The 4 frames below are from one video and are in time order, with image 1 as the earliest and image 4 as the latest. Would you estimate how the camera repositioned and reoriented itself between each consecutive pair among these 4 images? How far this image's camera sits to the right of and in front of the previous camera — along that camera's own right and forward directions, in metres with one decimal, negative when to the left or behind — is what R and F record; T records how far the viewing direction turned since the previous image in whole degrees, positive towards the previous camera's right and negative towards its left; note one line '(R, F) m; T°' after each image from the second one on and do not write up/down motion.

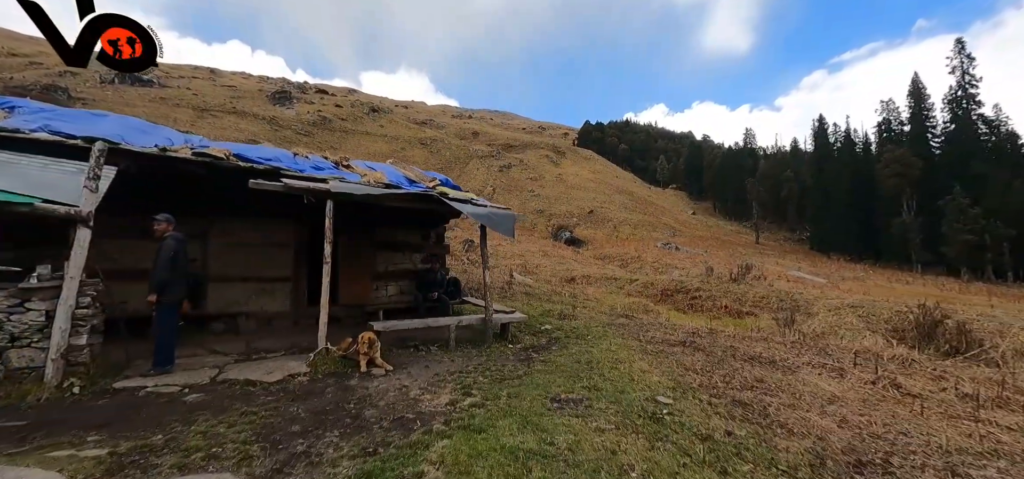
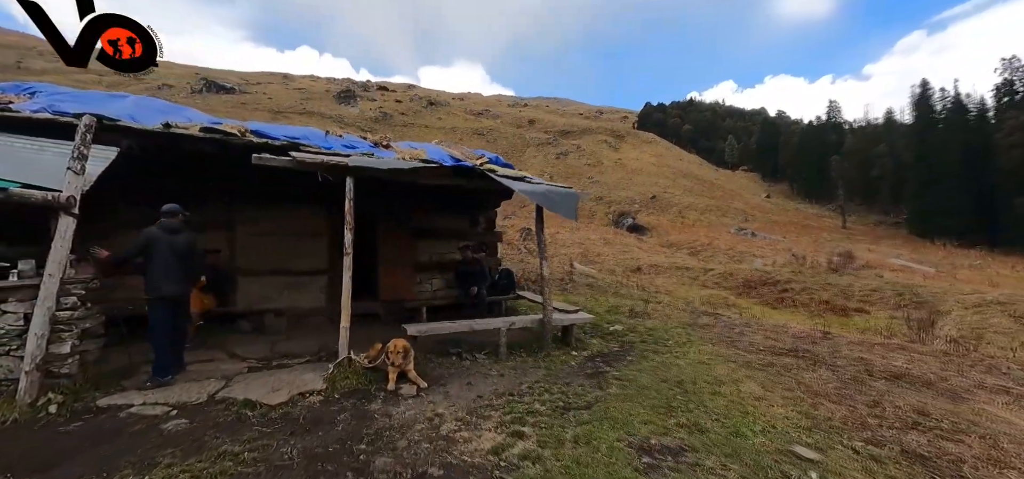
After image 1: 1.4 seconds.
(-0.1, +1.4) m; -8°
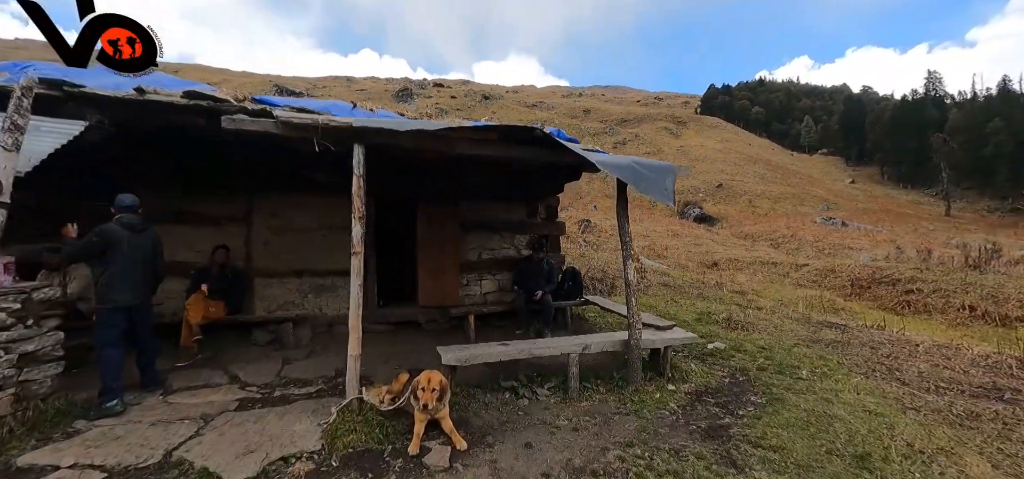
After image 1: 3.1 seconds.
(-0.2, +1.5) m; -8°
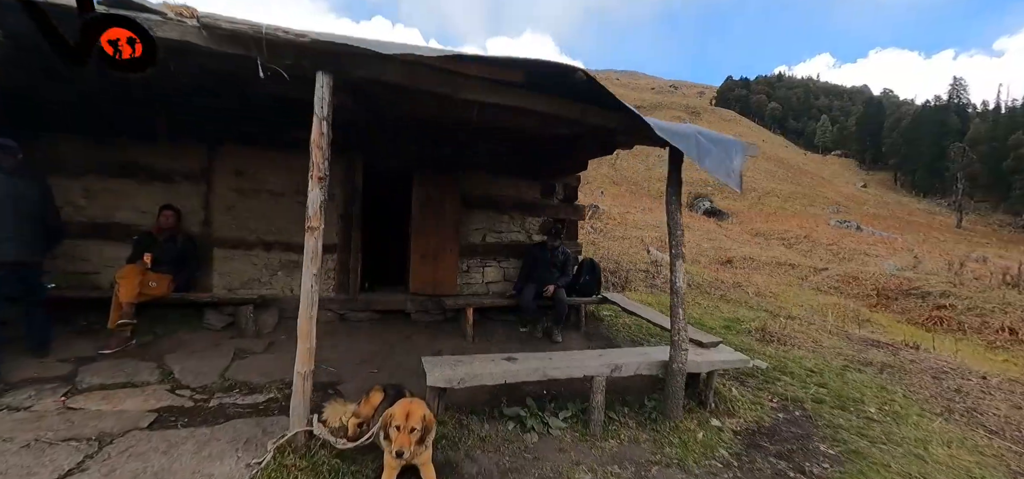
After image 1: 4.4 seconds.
(-0.1, +1.0) m; 0°
